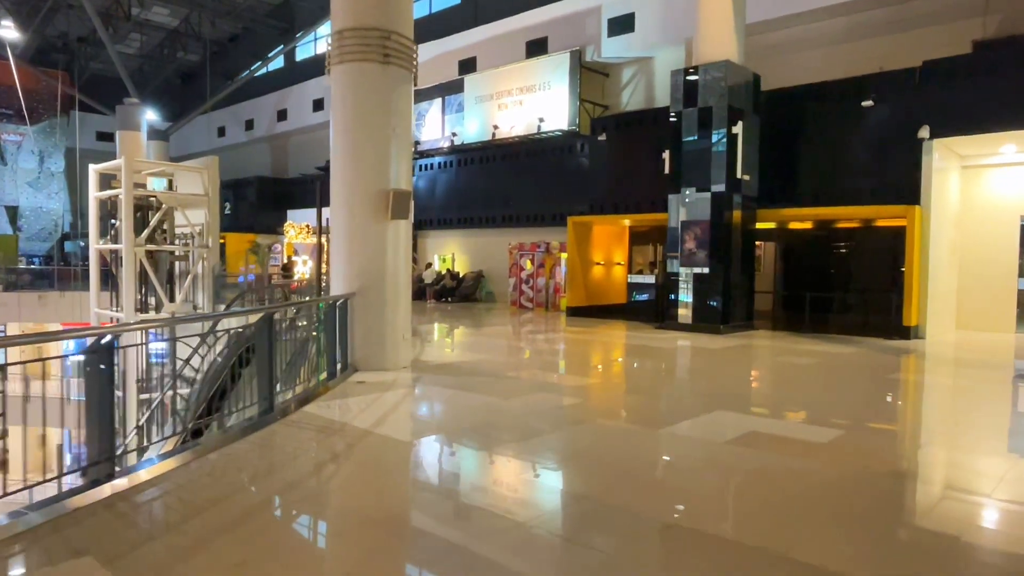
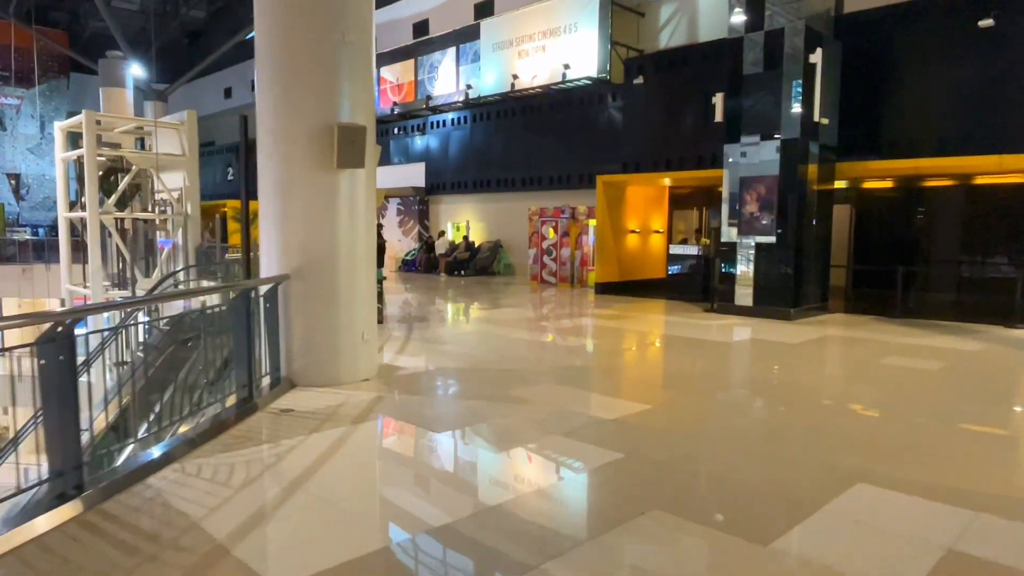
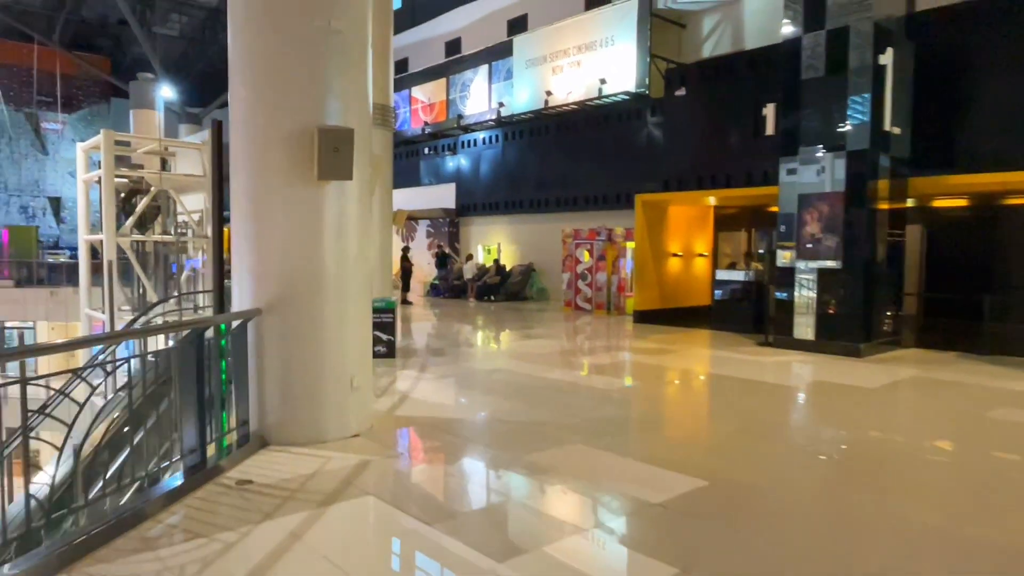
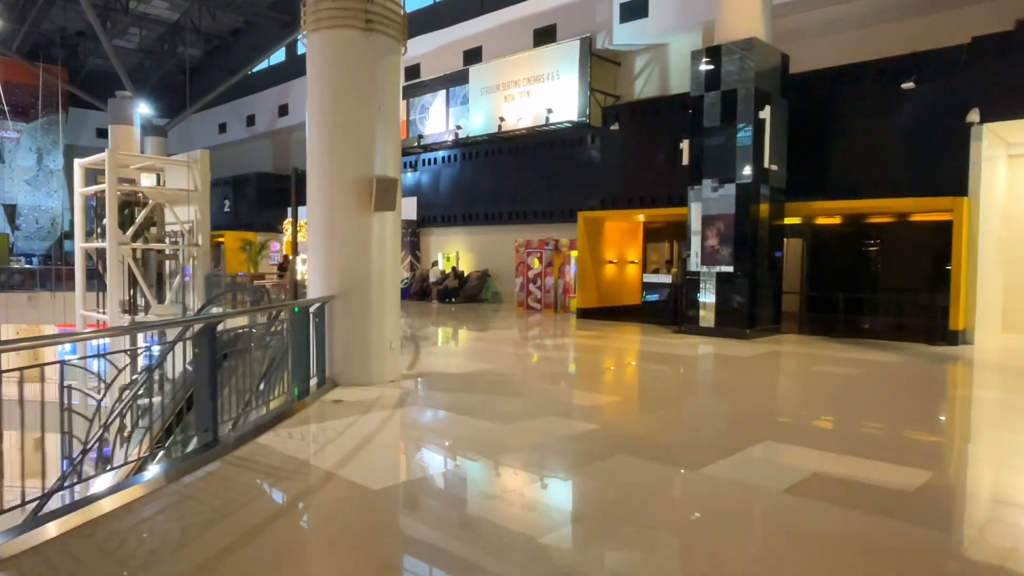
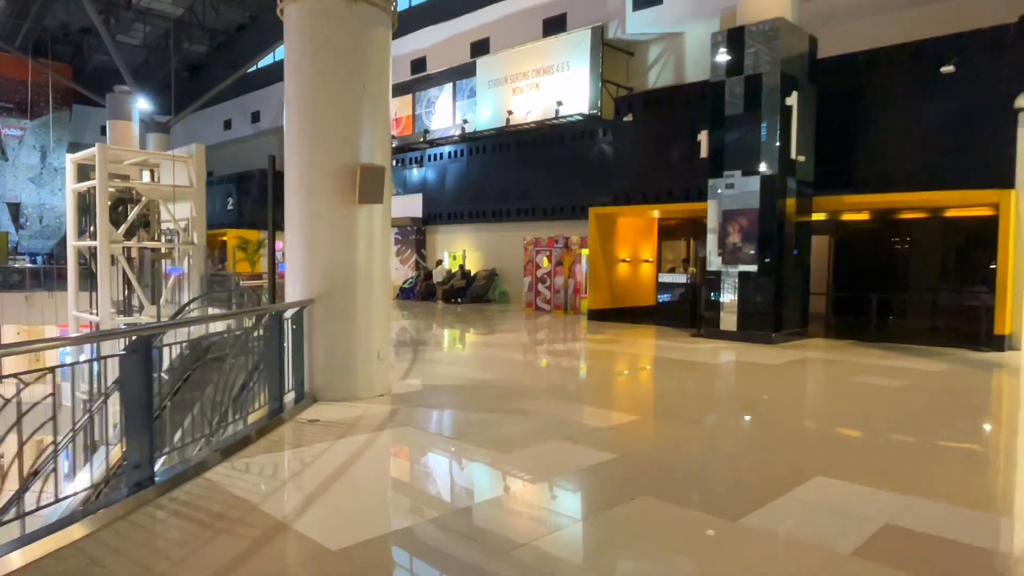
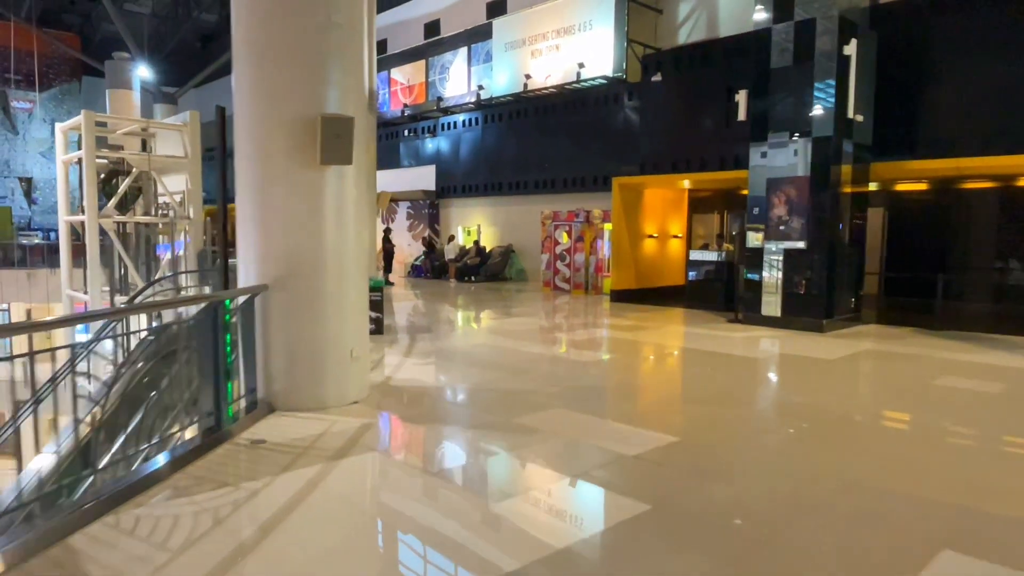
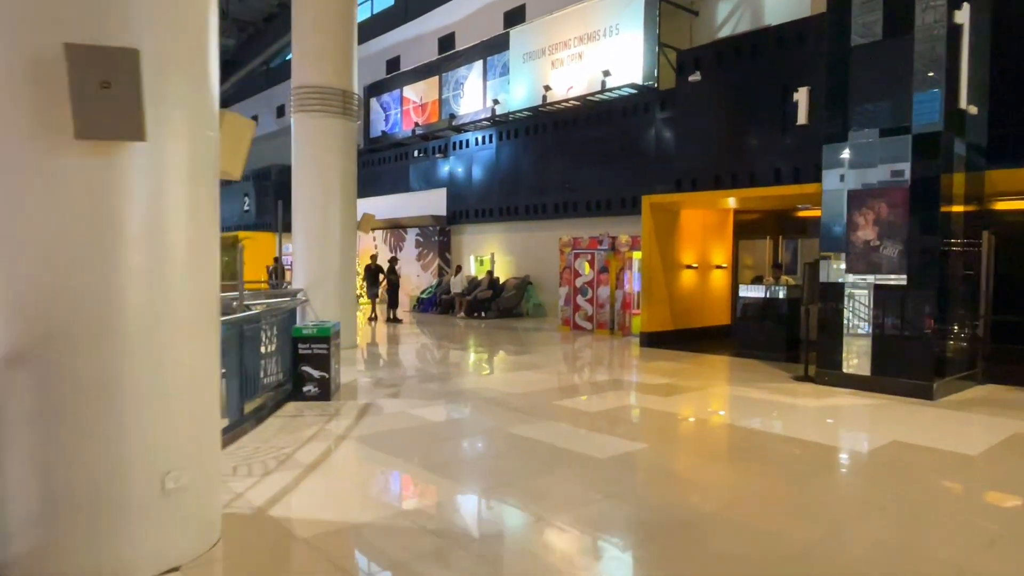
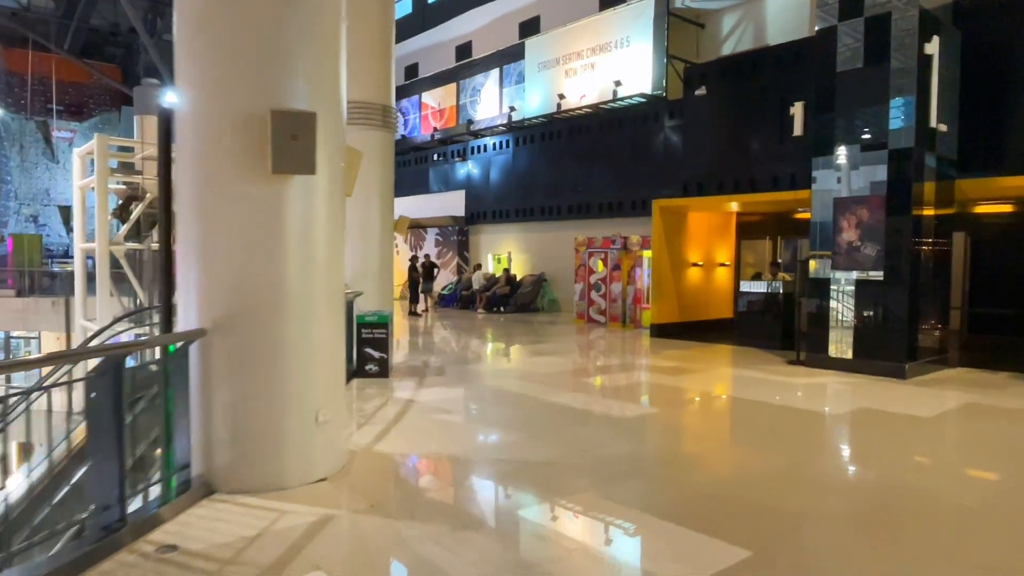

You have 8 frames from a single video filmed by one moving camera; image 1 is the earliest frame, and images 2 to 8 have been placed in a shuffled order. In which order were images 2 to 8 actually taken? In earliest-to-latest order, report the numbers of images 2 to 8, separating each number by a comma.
4, 5, 2, 6, 3, 8, 7
